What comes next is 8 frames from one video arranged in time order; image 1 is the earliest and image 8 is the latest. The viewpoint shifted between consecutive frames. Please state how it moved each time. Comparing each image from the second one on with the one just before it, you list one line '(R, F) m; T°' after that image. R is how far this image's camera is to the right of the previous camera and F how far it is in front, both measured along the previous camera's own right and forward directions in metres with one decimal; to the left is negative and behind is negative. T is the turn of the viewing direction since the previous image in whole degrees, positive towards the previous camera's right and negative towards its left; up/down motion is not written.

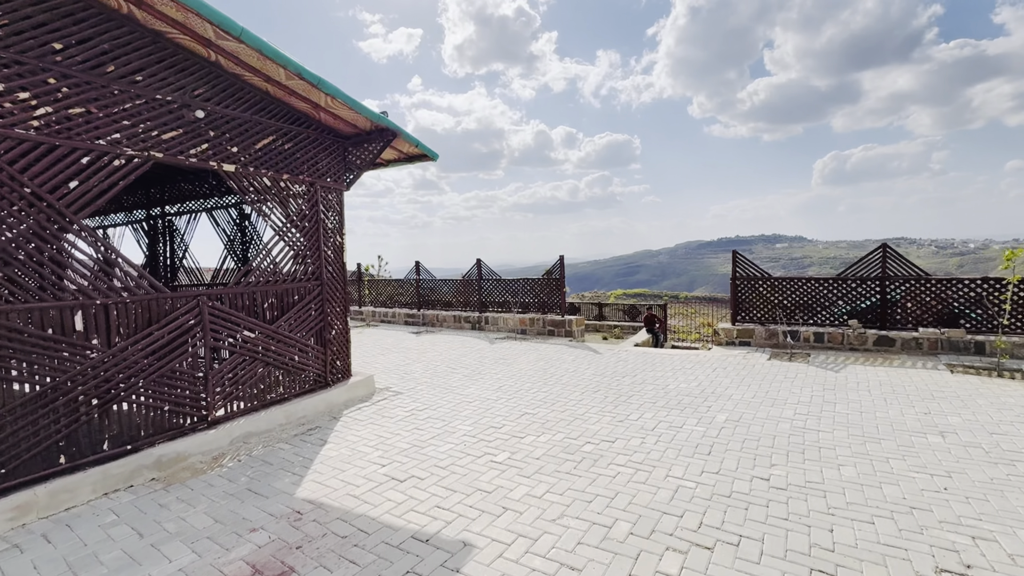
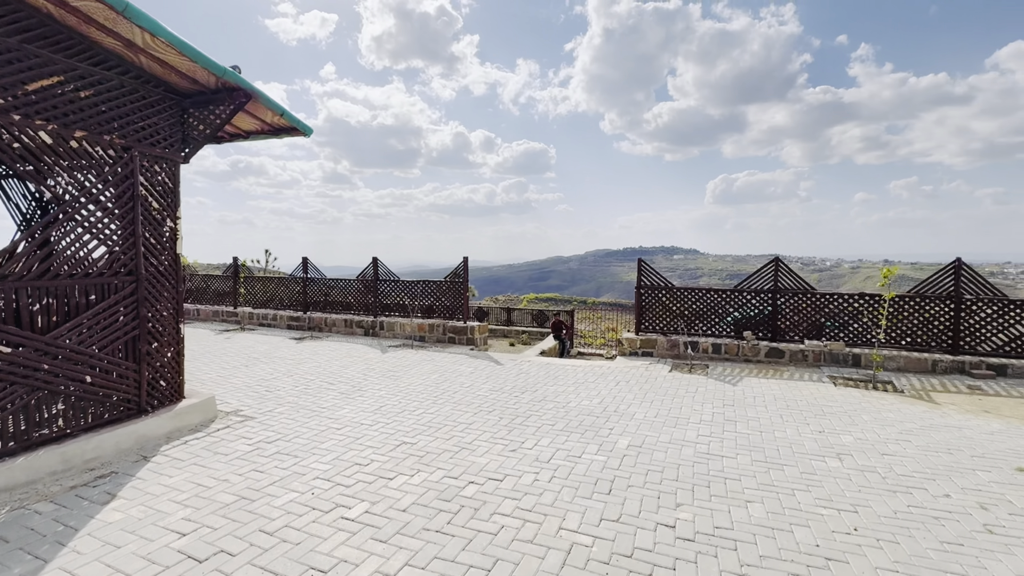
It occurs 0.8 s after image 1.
(+0.3, +0.8) m; +11°
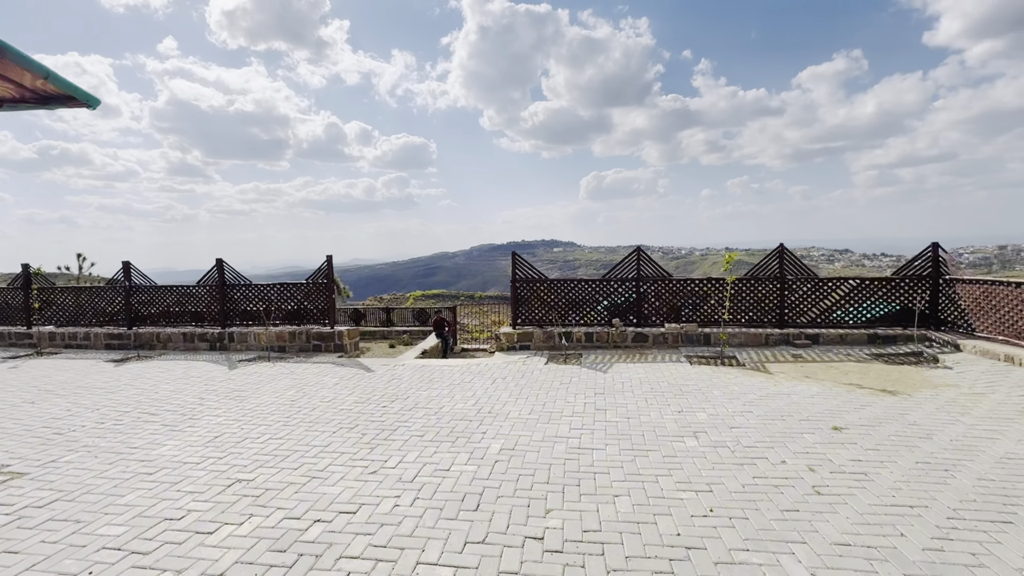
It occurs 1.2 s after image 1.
(+0.3, +0.3) m; +14°
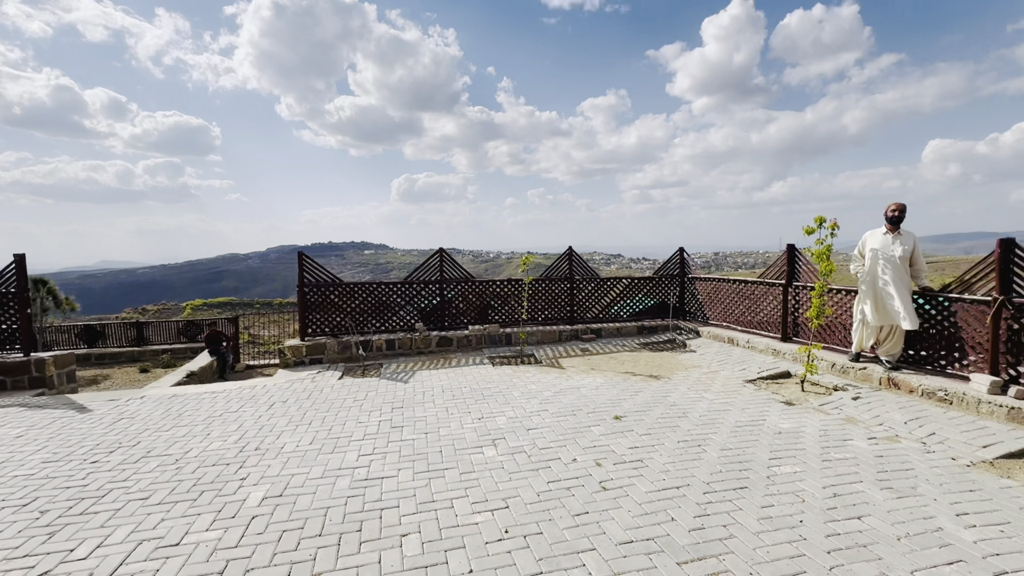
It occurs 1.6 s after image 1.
(+0.3, +0.4) m; +23°
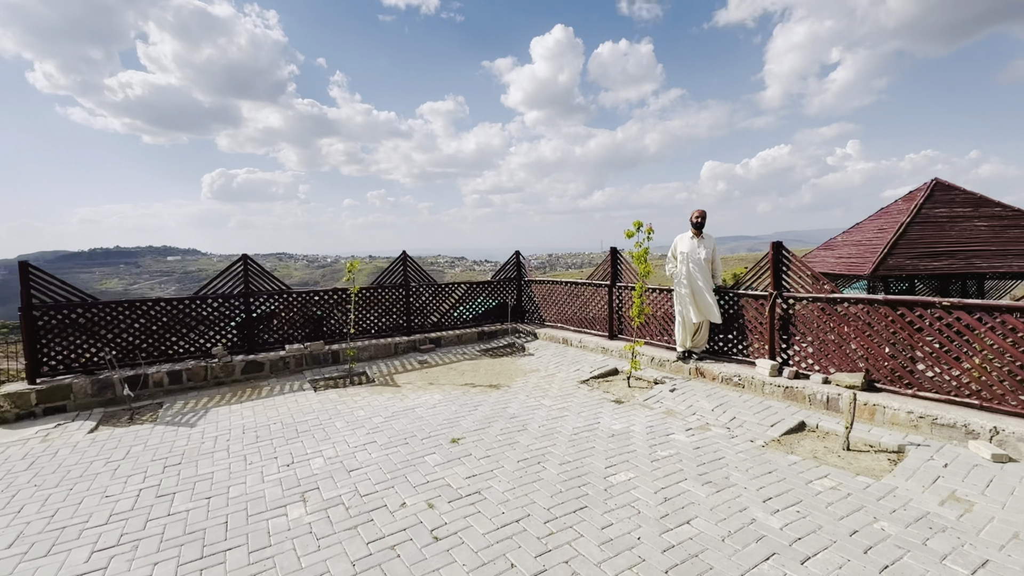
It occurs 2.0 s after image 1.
(+0.2, +0.5) m; +19°
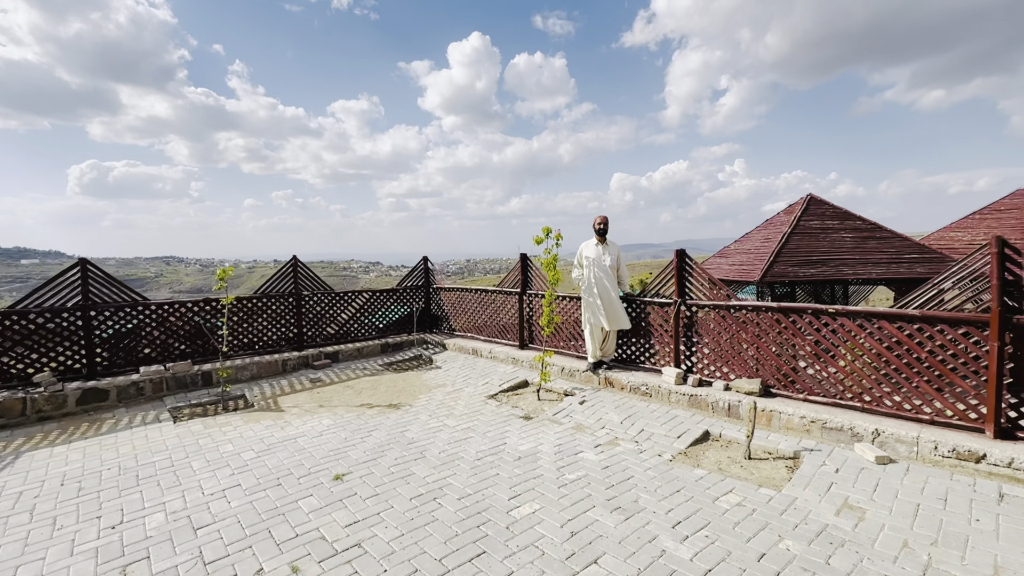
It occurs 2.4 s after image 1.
(+0.2, +0.4) m; +10°
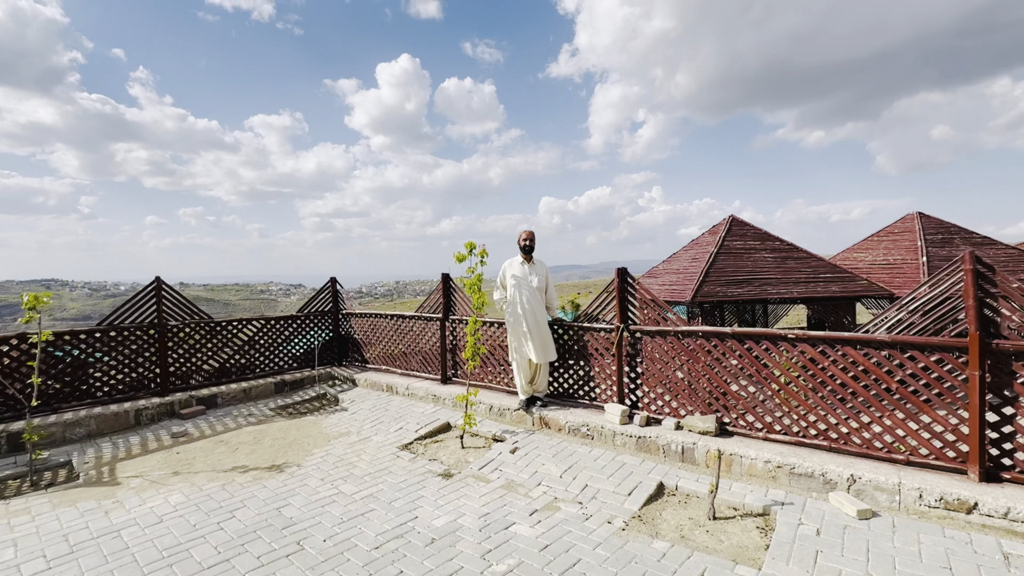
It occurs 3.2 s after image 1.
(+0.1, +0.9) m; +8°
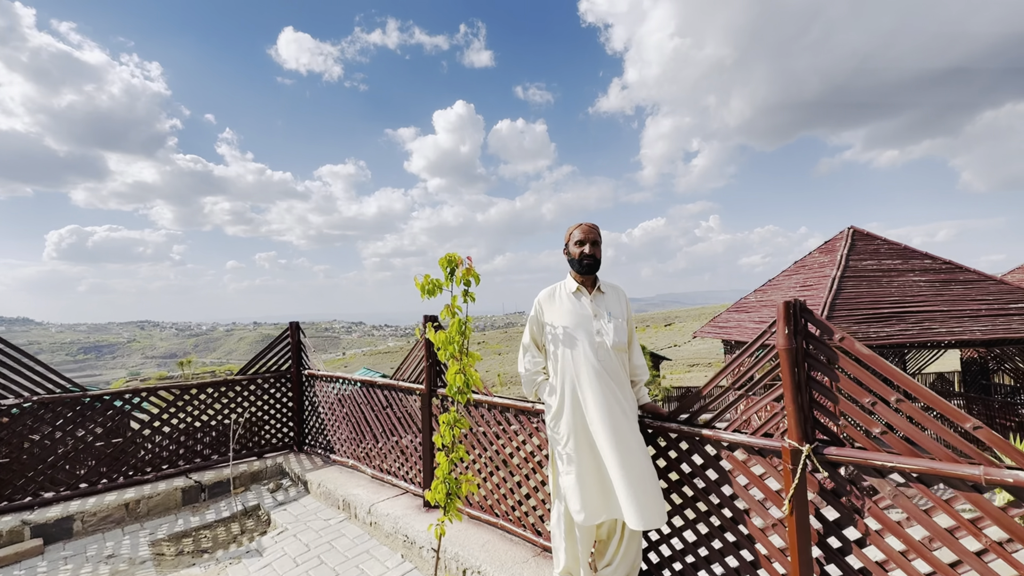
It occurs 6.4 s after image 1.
(+0.2, +2.7) m; -7°
